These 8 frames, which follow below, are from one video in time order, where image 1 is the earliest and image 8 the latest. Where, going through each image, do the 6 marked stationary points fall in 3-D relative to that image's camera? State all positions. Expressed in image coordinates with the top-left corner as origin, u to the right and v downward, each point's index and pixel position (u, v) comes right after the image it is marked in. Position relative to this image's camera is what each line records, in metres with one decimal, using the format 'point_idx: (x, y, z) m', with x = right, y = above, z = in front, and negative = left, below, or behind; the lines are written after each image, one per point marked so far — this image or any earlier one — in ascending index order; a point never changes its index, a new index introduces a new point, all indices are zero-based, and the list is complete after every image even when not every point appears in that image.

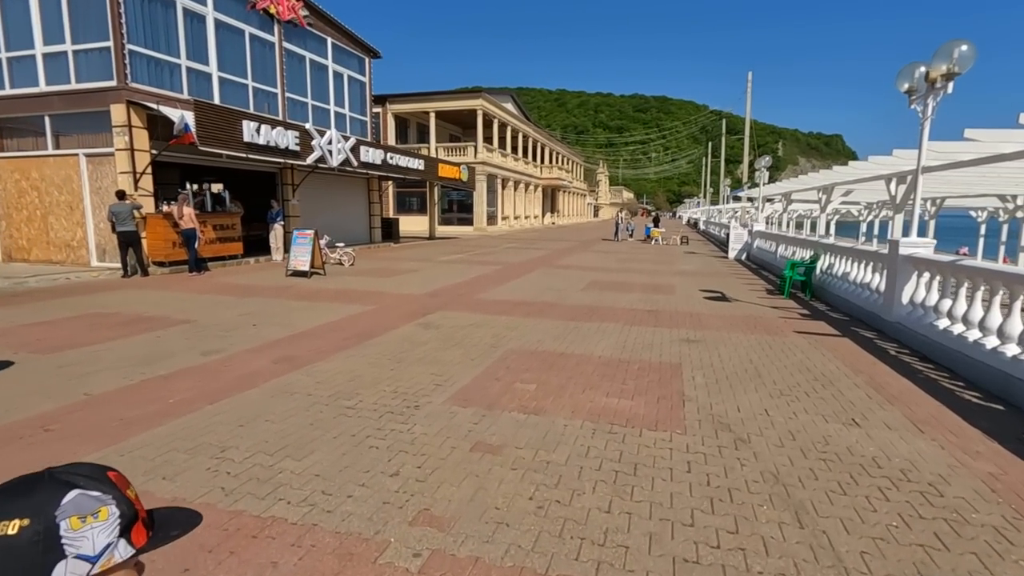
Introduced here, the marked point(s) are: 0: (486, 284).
0: (-0.6, 0.0, +11.8) m
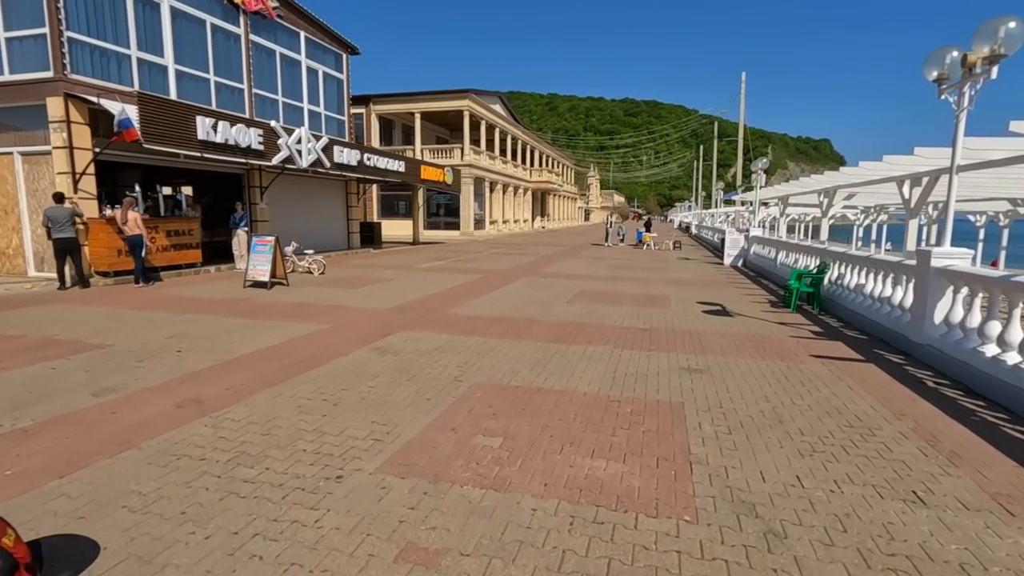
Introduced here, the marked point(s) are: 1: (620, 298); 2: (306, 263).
0: (-1.0, -0.2, +10.7) m
1: (+2.2, -0.2, +11.1) m
2: (-5.5, +0.6, +14.4) m
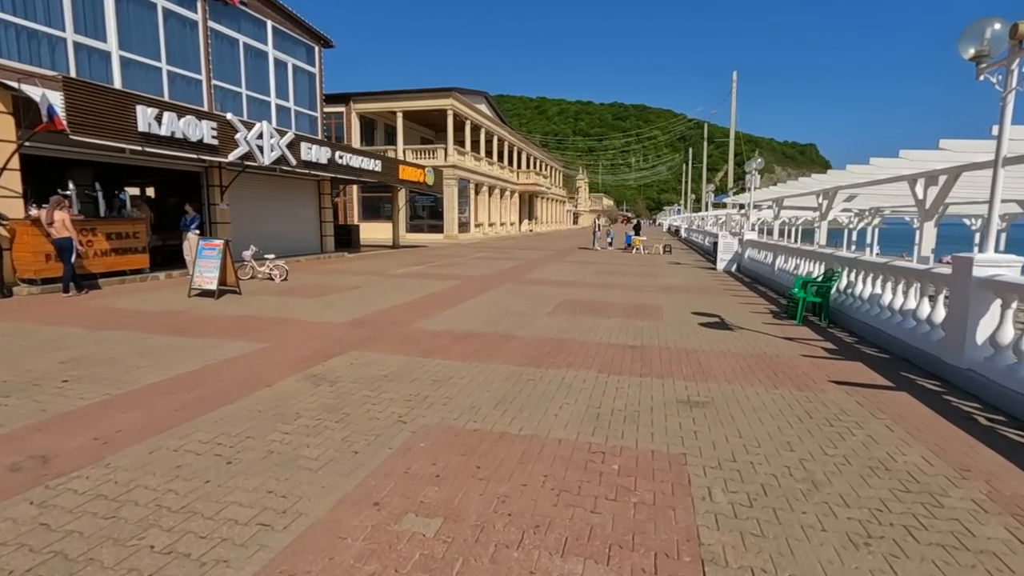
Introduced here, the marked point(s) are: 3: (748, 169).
0: (-1.4, -0.4, +9.6) m
1: (+1.8, -0.4, +10.1) m
2: (-6.0, +0.4, +13.2) m
3: (+8.2, +4.2, +18.8) m
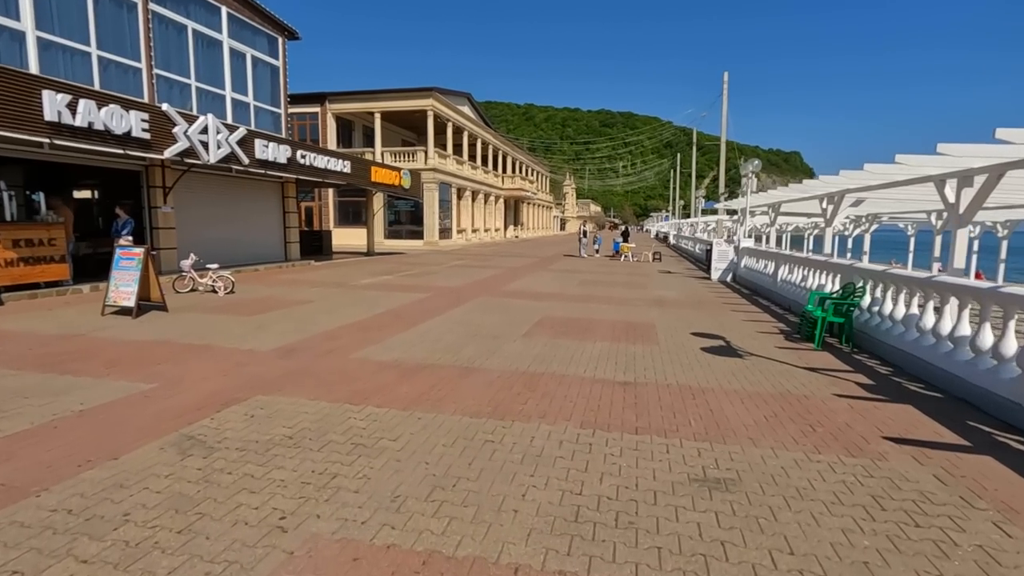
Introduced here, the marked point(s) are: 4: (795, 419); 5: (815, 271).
0: (-1.9, -0.6, +8.1) m
1: (+1.3, -0.7, +8.7) m
2: (-6.6, +0.1, +11.6) m
3: (+7.5, +3.8, +17.6) m
4: (+2.4, -1.1, +4.7) m
5: (+5.9, +0.3, +10.4) m
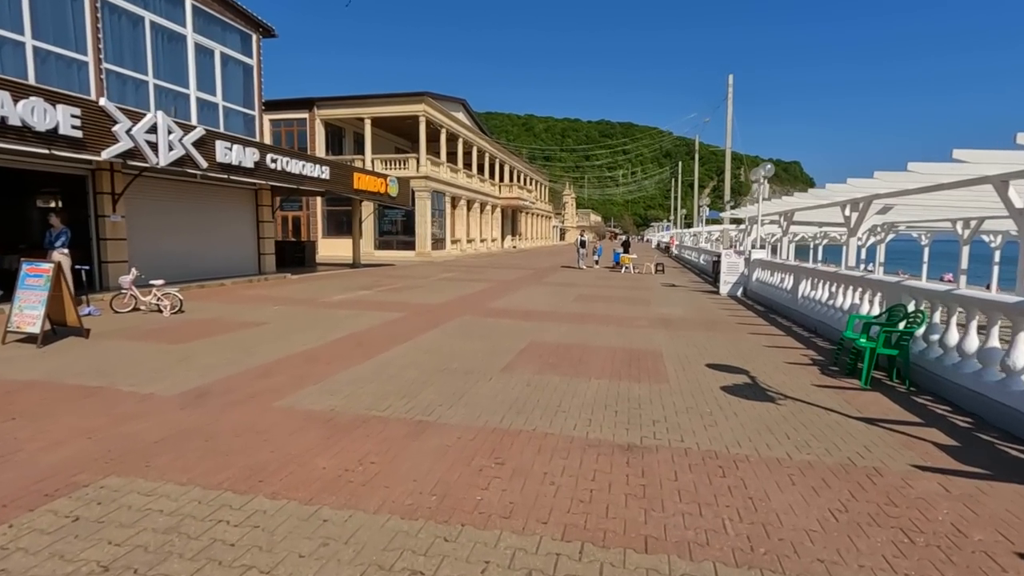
0: (-2.2, -0.9, +6.6) m
1: (+1.0, -1.0, +7.2) m
2: (-6.8, -0.2, +10.2) m
3: (+7.3, +3.4, +16.2) m
4: (+2.2, -1.3, +3.2) m
5: (+5.6, 0.0, +9.0) m
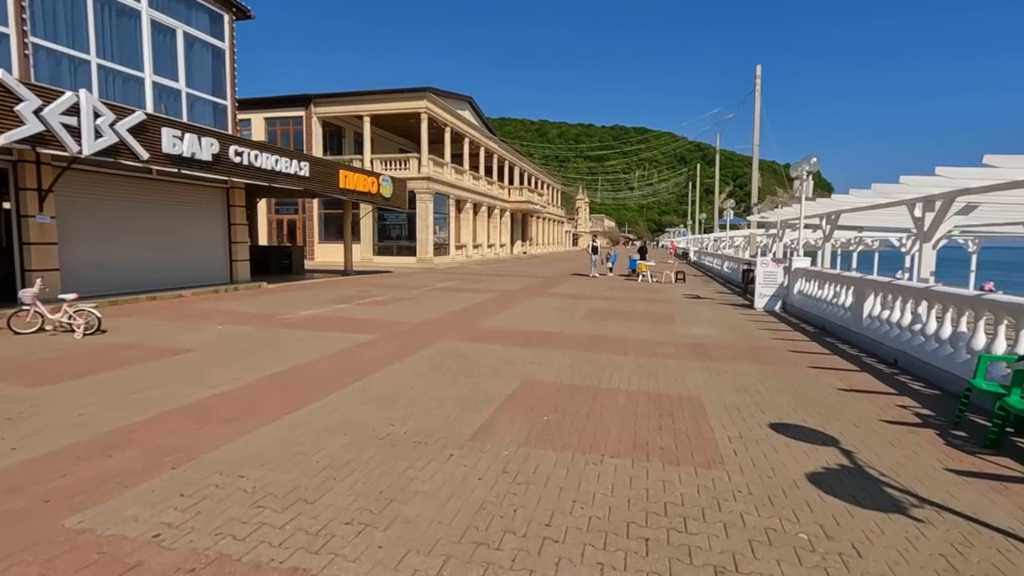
0: (-2.4, -1.2, +4.6) m
1: (+0.9, -1.2, +5.1) m
2: (-7.0, -0.5, +8.3) m
3: (+7.3, +3.0, +14.0) m
4: (+1.9, -1.6, +1.0) m
5: (+5.4, -0.3, +6.7) m
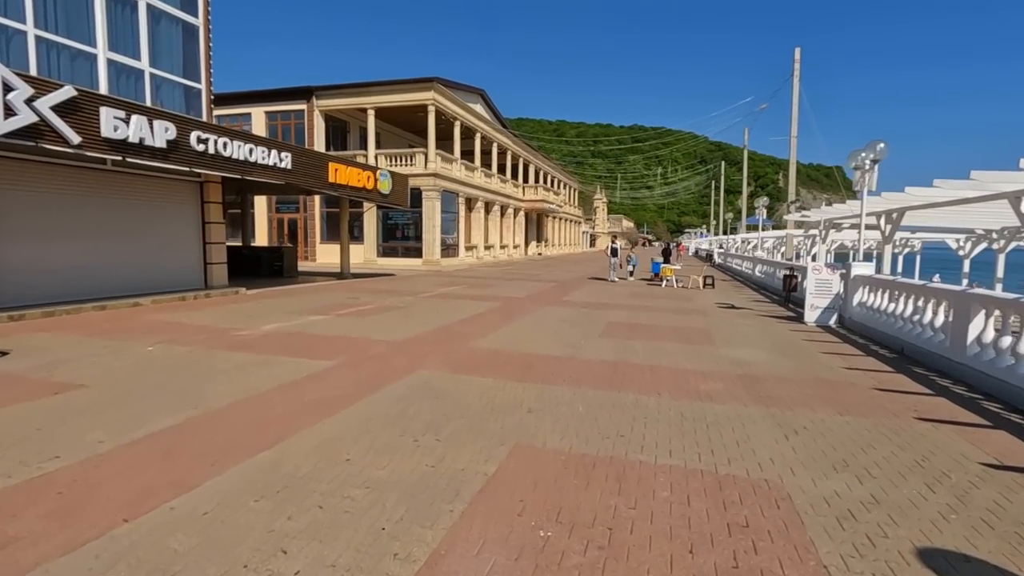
0: (-2.5, -1.3, +2.7) m
1: (+0.7, -1.4, +3.2) m
2: (-7.0, -0.6, +6.6) m
3: (+7.5, +2.8, +11.8) m
4: (+1.6, -1.7, -0.9) m
5: (+5.4, -0.5, +4.7) m
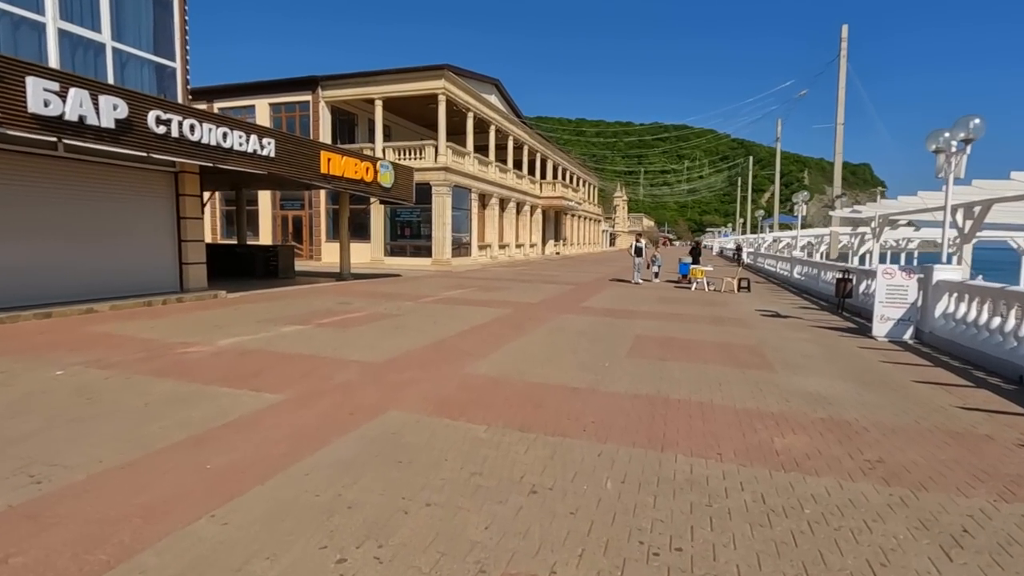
0: (-2.6, -1.5, +1.1) m
1: (+0.6, -1.5, +1.4) m
2: (-7.0, -0.7, +5.1) m
3: (+7.7, +2.6, +9.8) m
4: (+1.4, -1.9, -2.7) m
5: (+5.3, -0.6, +2.7) m
